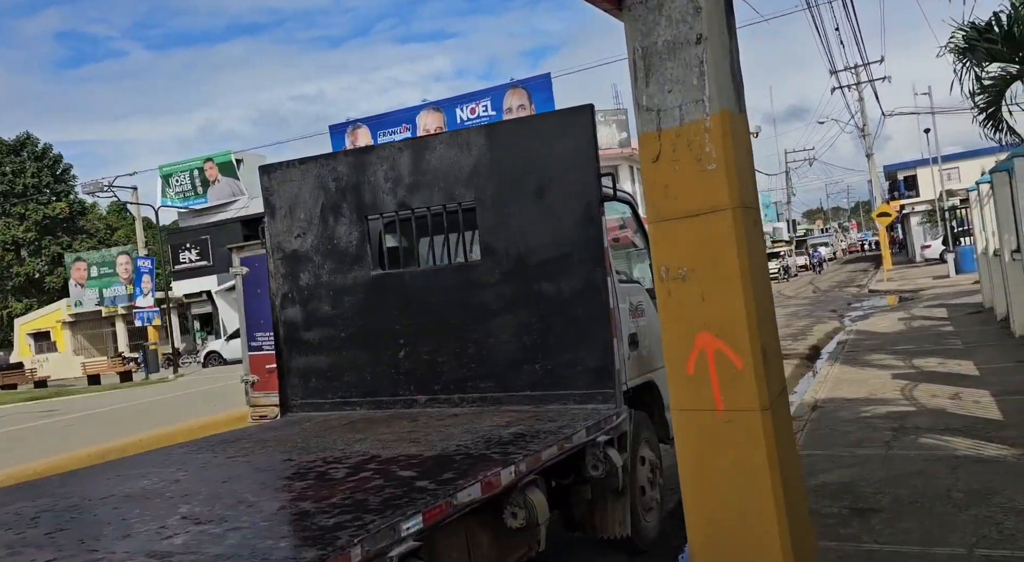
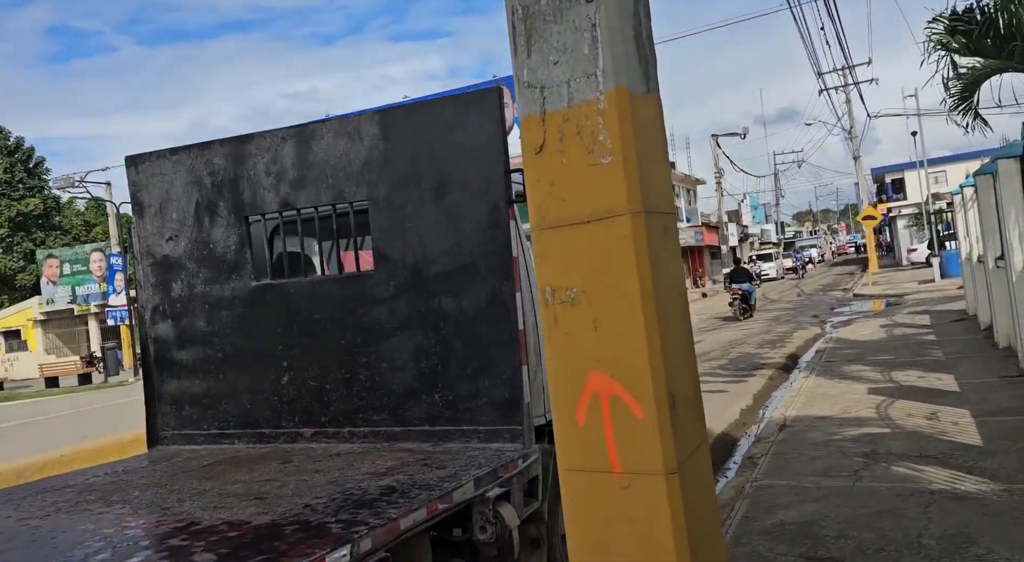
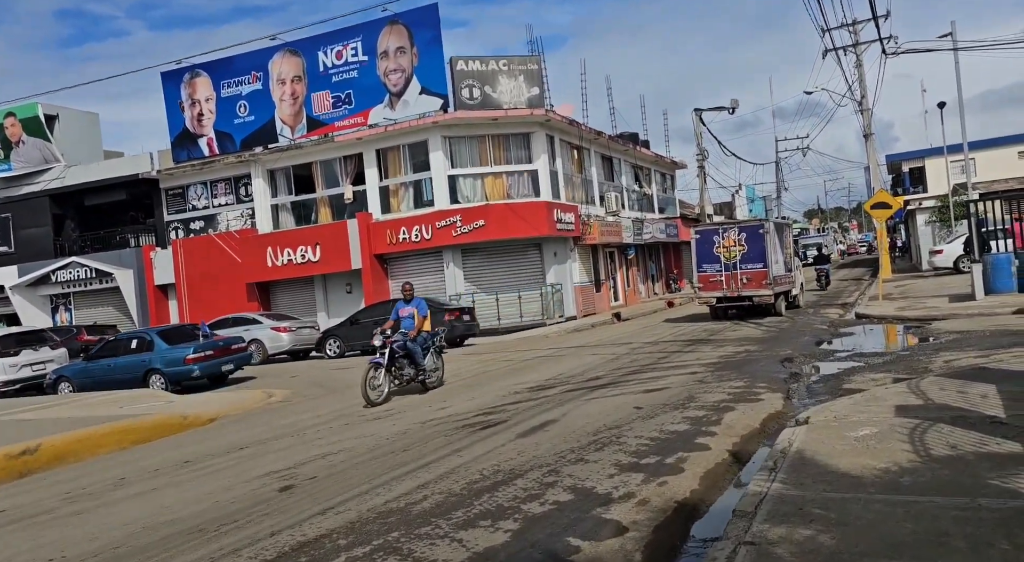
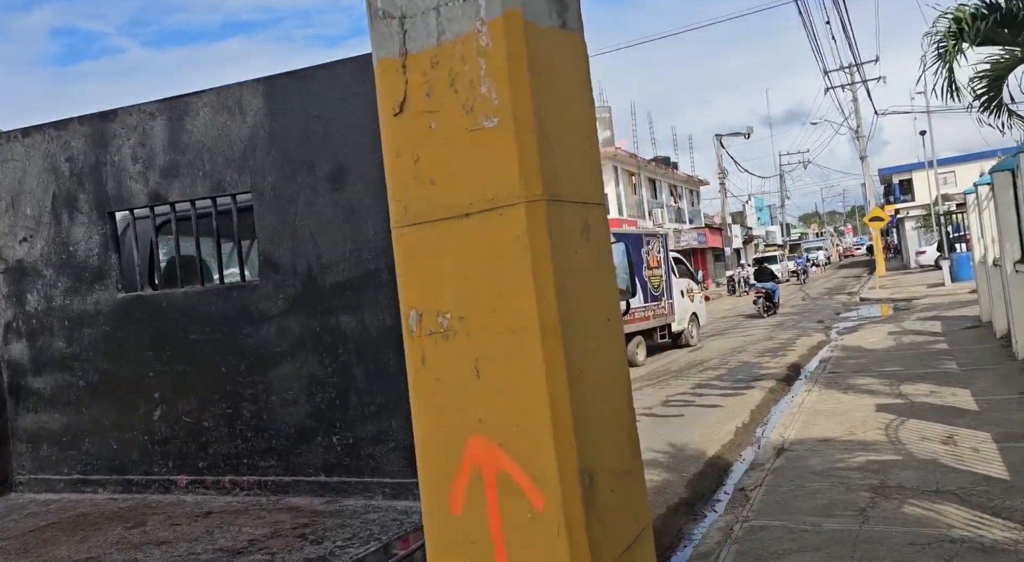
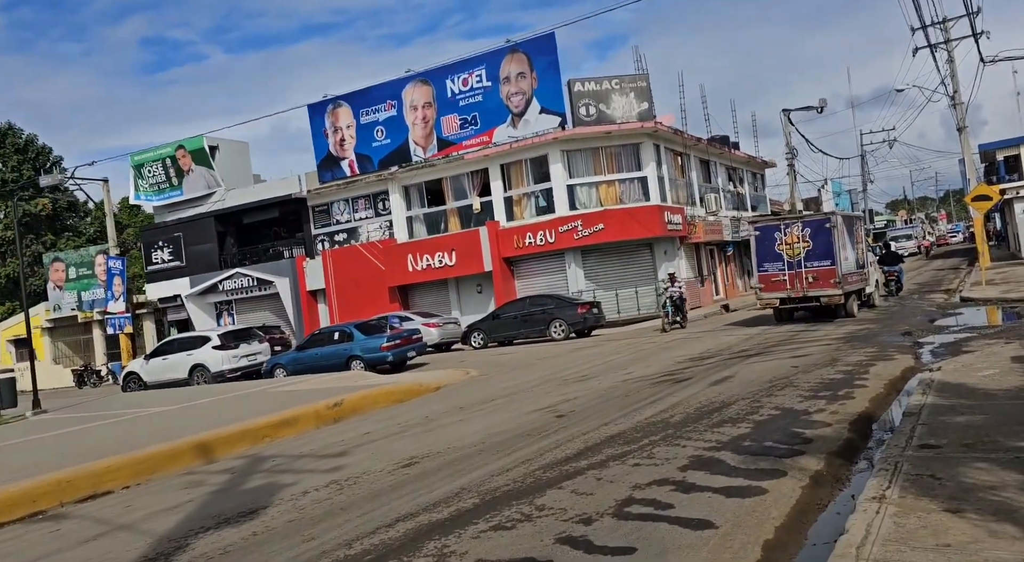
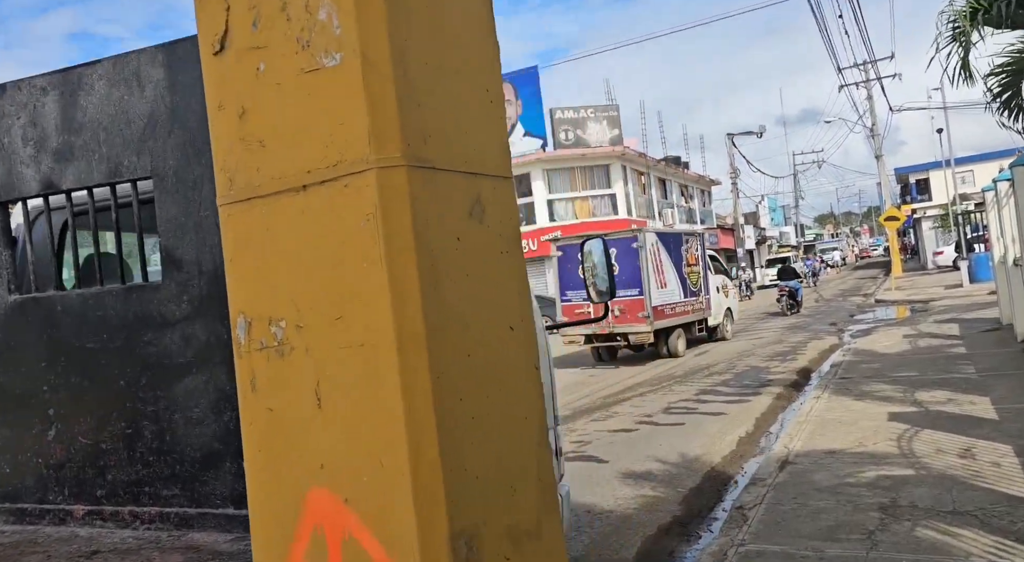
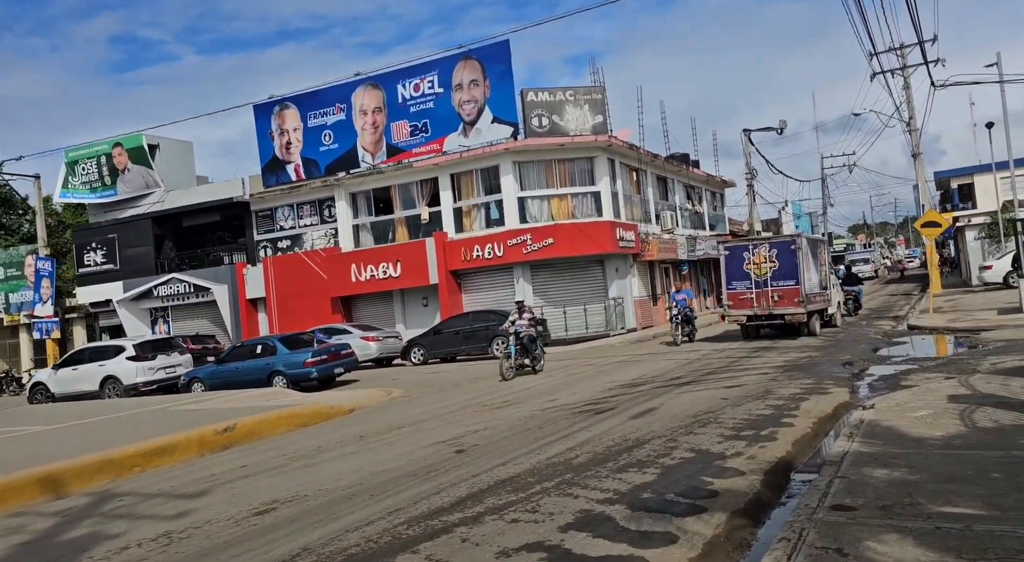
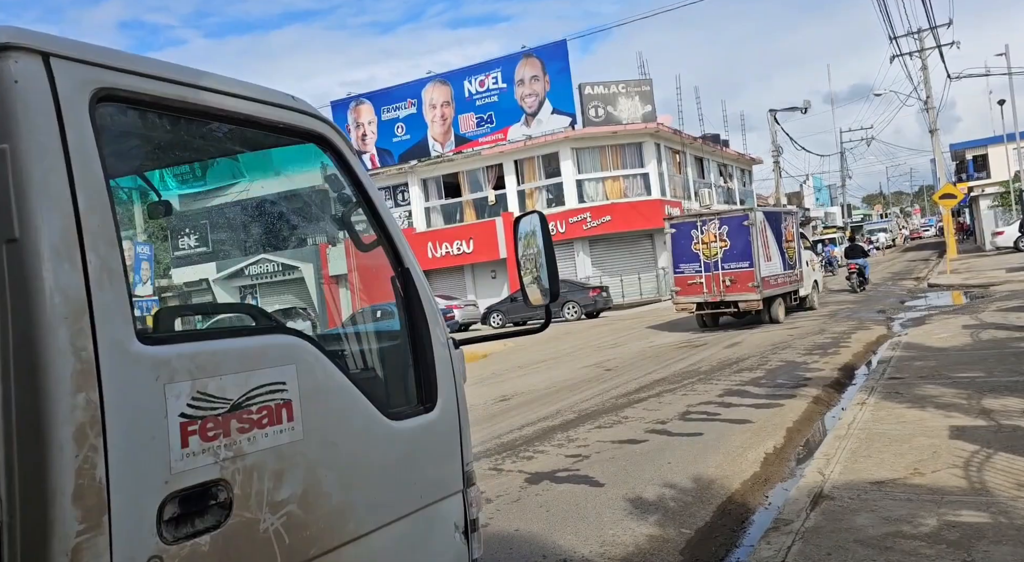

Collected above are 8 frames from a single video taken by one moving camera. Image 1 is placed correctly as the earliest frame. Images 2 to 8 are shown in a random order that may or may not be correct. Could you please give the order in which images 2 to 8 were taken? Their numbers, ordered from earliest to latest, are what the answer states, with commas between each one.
2, 4, 6, 8, 5, 7, 3
